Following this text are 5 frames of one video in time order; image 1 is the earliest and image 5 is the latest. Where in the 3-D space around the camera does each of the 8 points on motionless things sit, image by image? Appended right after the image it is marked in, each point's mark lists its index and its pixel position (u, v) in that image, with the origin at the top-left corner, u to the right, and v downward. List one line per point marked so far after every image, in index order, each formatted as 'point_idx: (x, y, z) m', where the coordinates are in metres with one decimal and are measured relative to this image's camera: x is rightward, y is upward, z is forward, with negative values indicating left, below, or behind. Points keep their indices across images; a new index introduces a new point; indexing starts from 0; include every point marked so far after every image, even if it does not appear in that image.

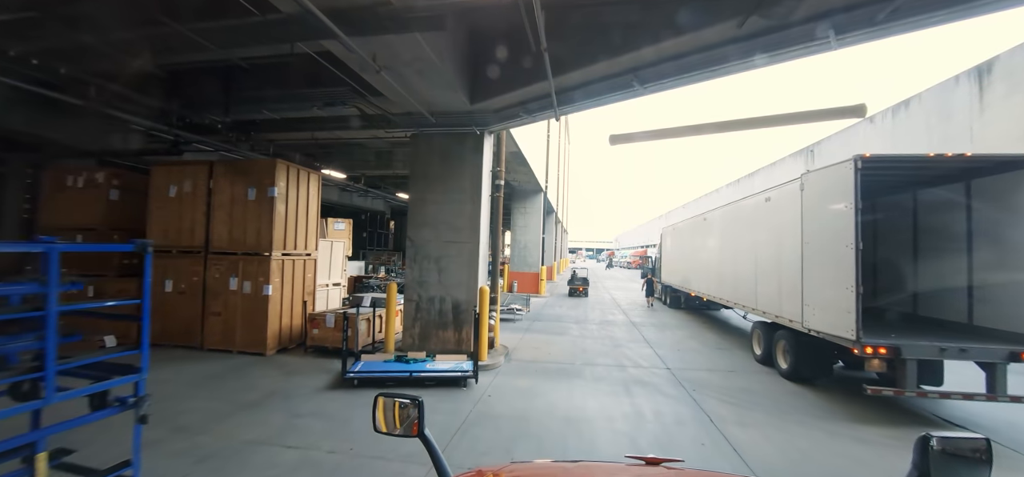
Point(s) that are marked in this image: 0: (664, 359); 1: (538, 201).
0: (+3.5, -2.8, +8.1) m
1: (+1.4, +2.1, +19.6) m
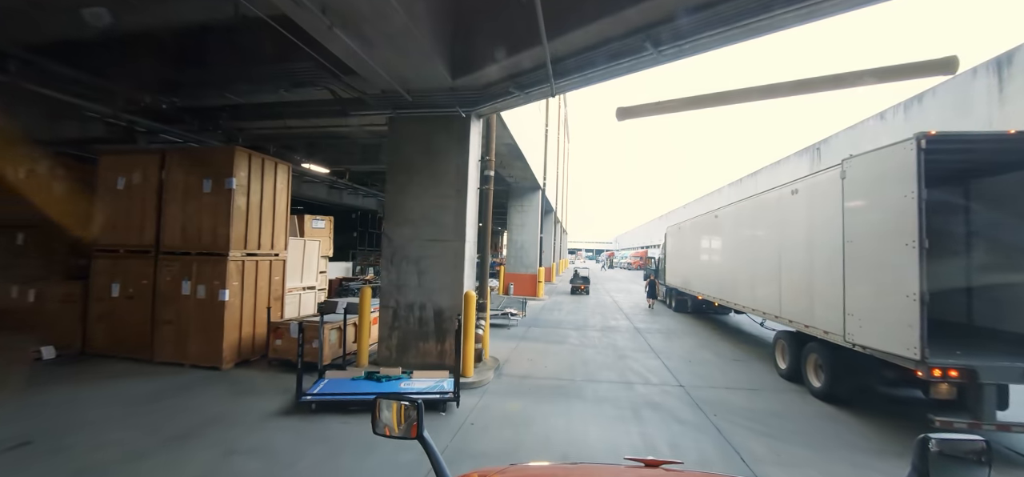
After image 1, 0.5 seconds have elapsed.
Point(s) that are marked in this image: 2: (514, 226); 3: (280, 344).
0: (+3.4, -2.8, +7.1) m
1: (+1.2, +2.1, +18.6) m
2: (+0.1, +0.7, +18.6) m
3: (-4.7, -2.1, +7.0) m
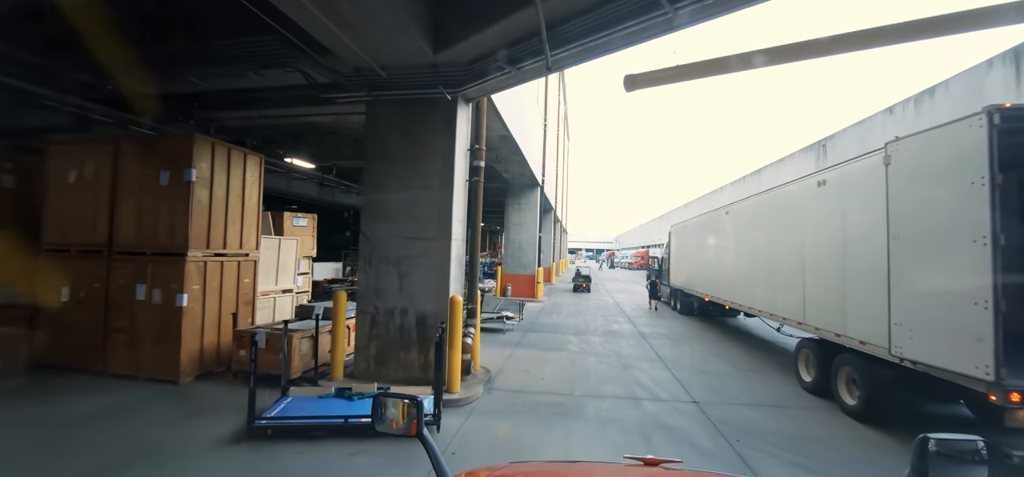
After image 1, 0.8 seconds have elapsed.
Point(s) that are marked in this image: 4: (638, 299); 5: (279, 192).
0: (+3.2, -2.7, +6.4) m
1: (+1.1, +2.2, +17.9) m
2: (0.0, +0.7, +17.9) m
3: (-4.8, -2.1, +6.2) m
4: (+7.0, -3.4, +19.7) m
5: (-11.5, +2.3, +17.0) m
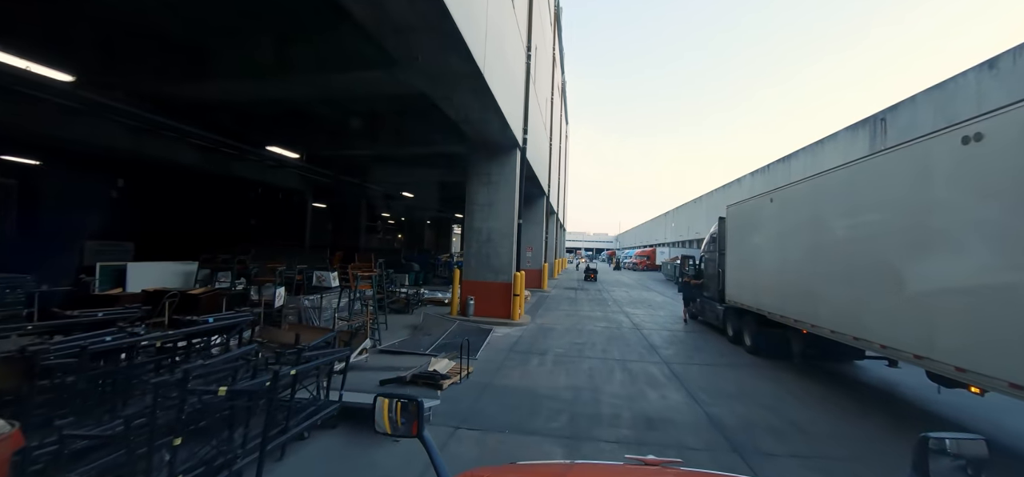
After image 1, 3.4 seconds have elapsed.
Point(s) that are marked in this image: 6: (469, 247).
0: (+2.1, -2.4, +0.4) m
1: (-0.1, +2.5, +11.9) m
2: (-1.1, +1.1, +11.9) m
3: (-5.9, -1.7, +0.3) m
4: (+5.9, -3.0, +13.7) m
5: (-12.6, +2.8, +11.0) m
6: (-1.4, -0.3, +11.3) m
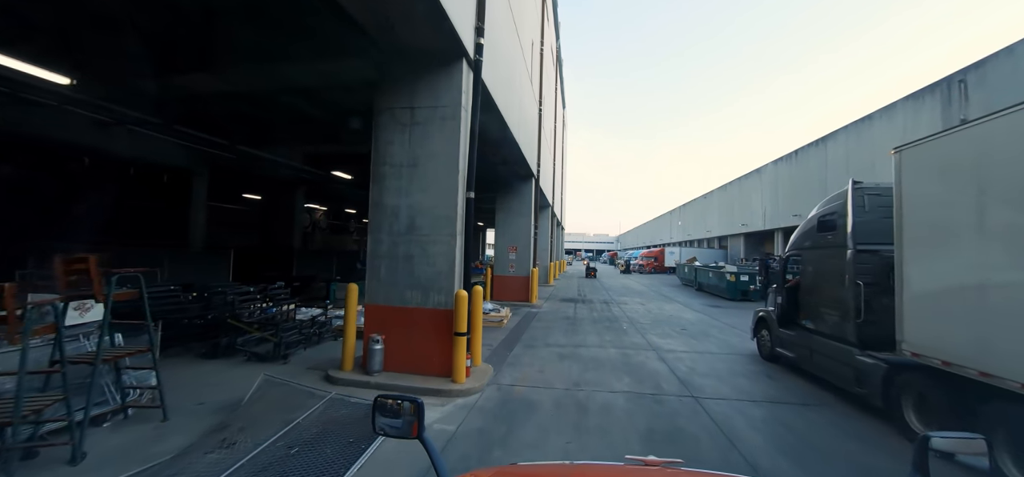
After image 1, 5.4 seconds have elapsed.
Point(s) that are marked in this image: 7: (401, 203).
0: (+1.1, -2.1, -4.7) m
1: (-1.1, +2.8, +6.8) m
2: (-2.1, +1.3, +6.8) m
3: (-6.9, -1.5, -4.9) m
4: (+4.9, -2.8, +8.6) m
5: (-13.6, +2.9, +5.9) m
6: (-2.4, -0.1, +6.2) m
7: (-1.9, +0.6, +6.1) m
